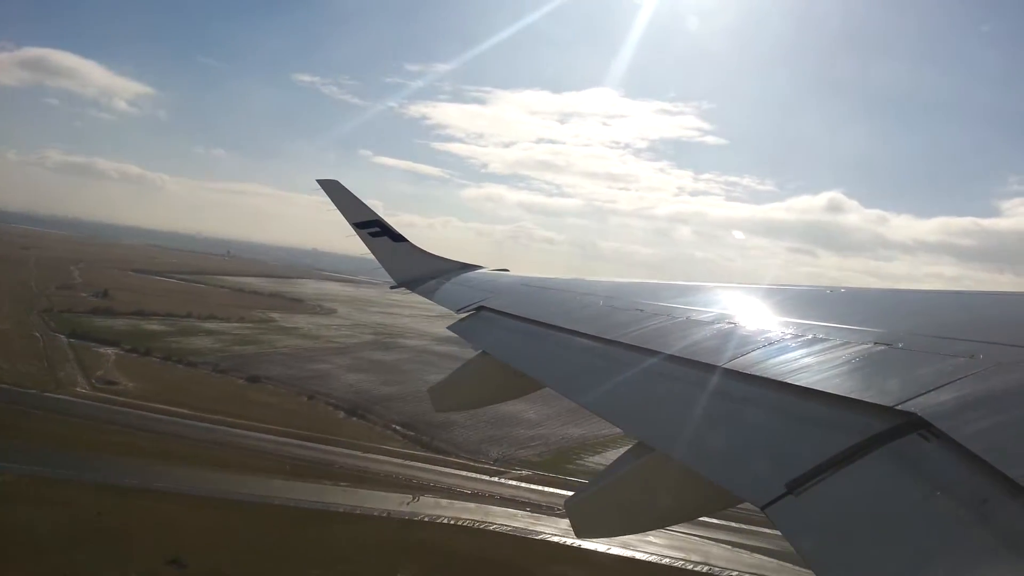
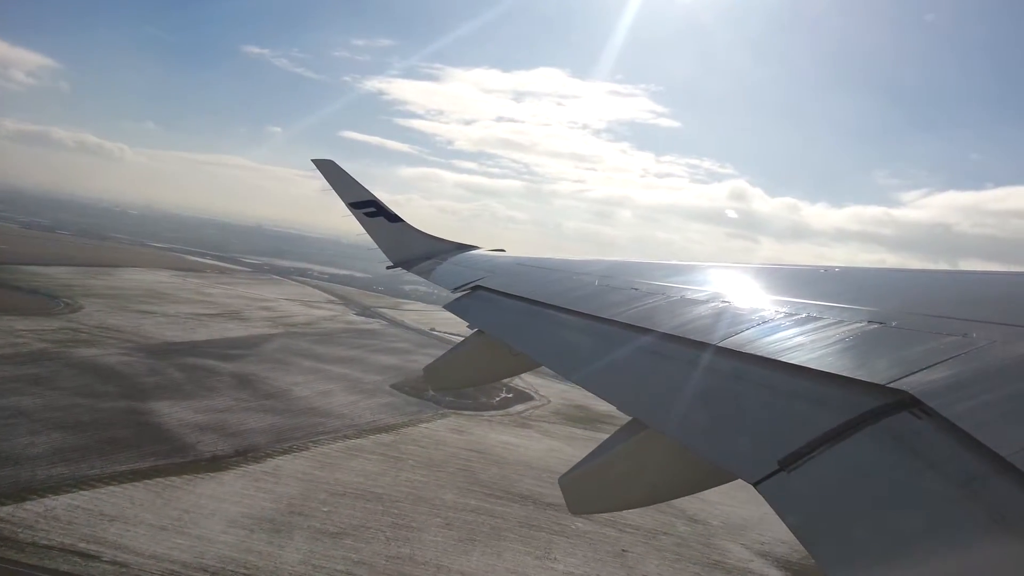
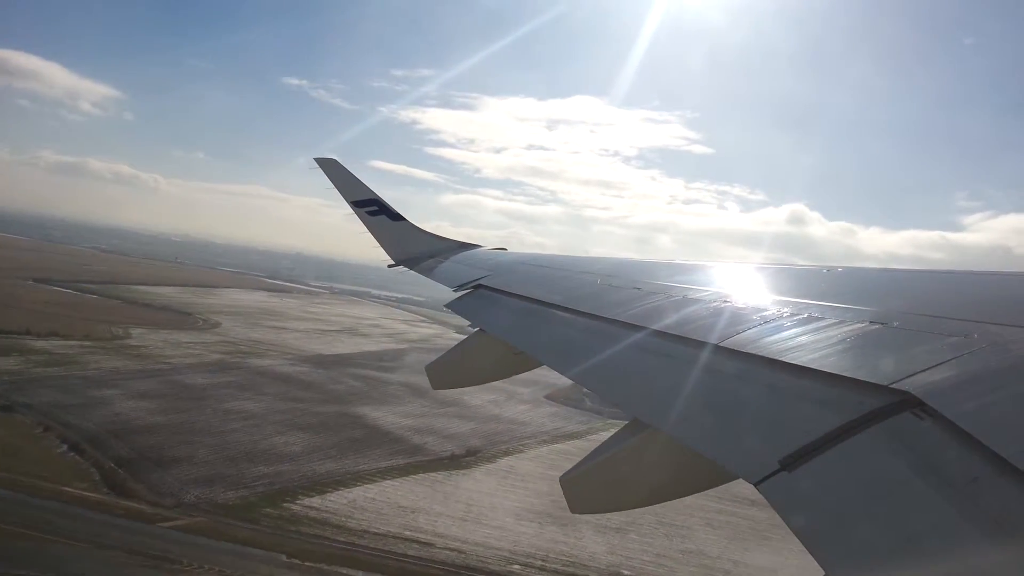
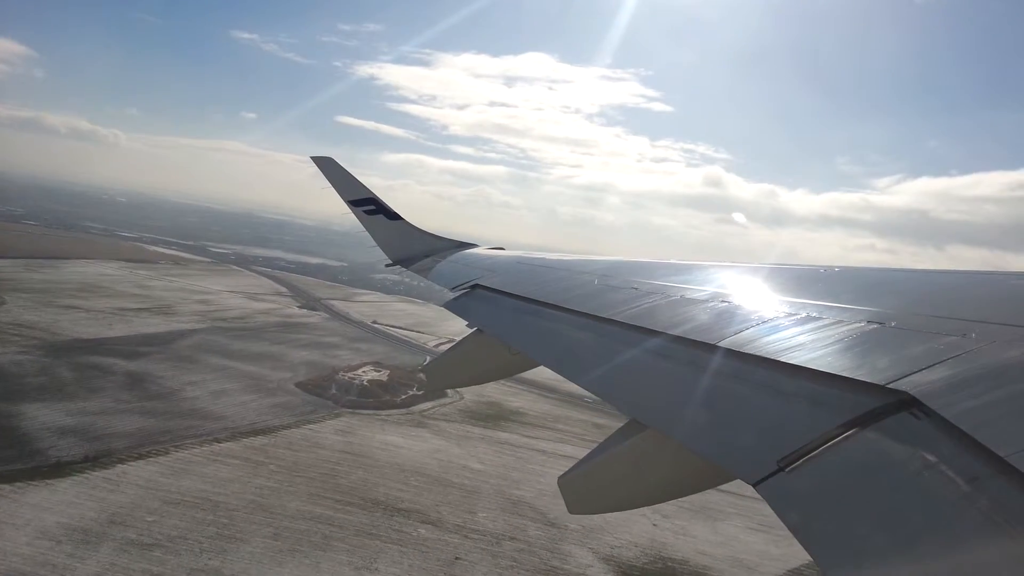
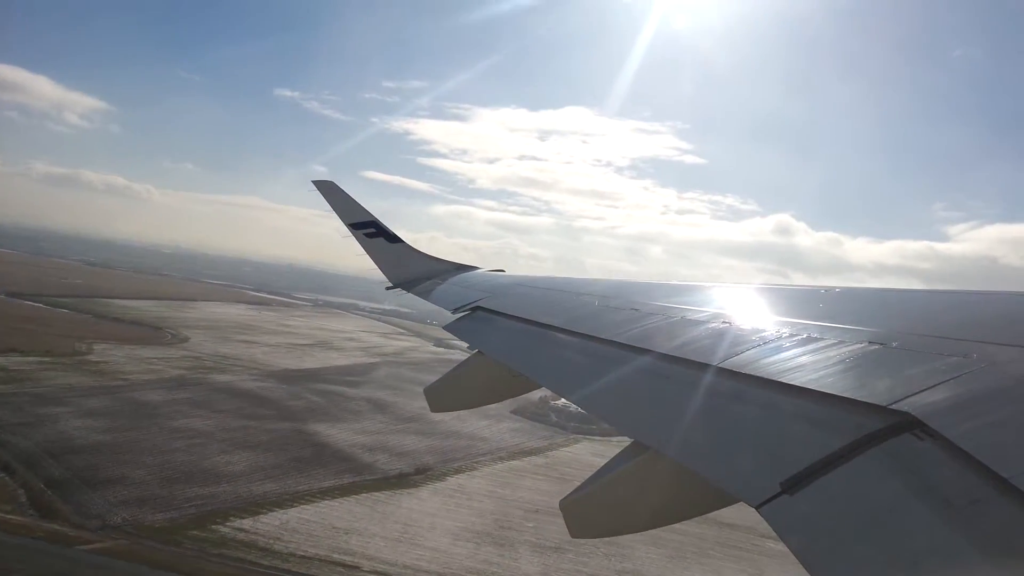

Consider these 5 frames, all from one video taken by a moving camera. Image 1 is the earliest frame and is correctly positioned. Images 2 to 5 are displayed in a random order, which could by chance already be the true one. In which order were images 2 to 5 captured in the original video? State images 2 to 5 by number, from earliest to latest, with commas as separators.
3, 5, 2, 4
